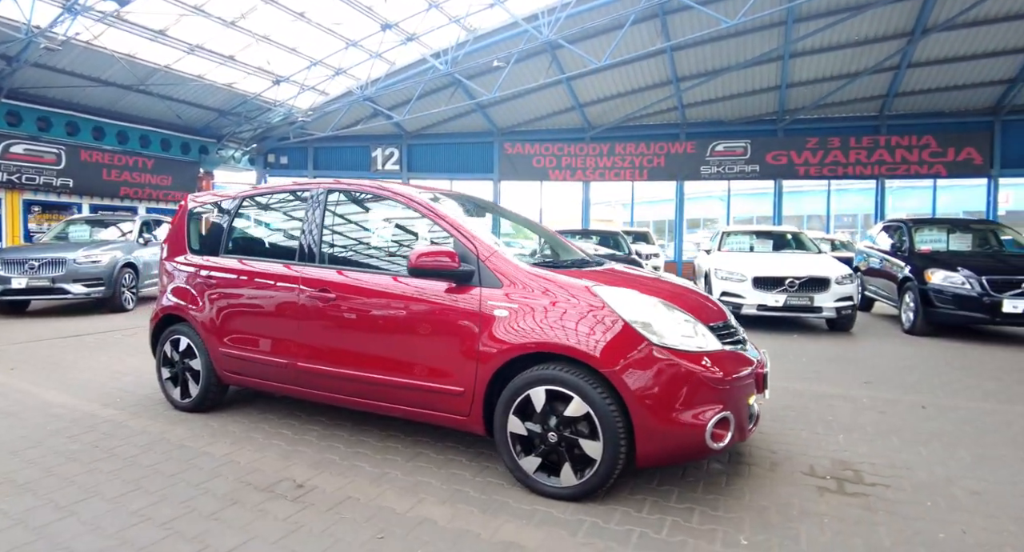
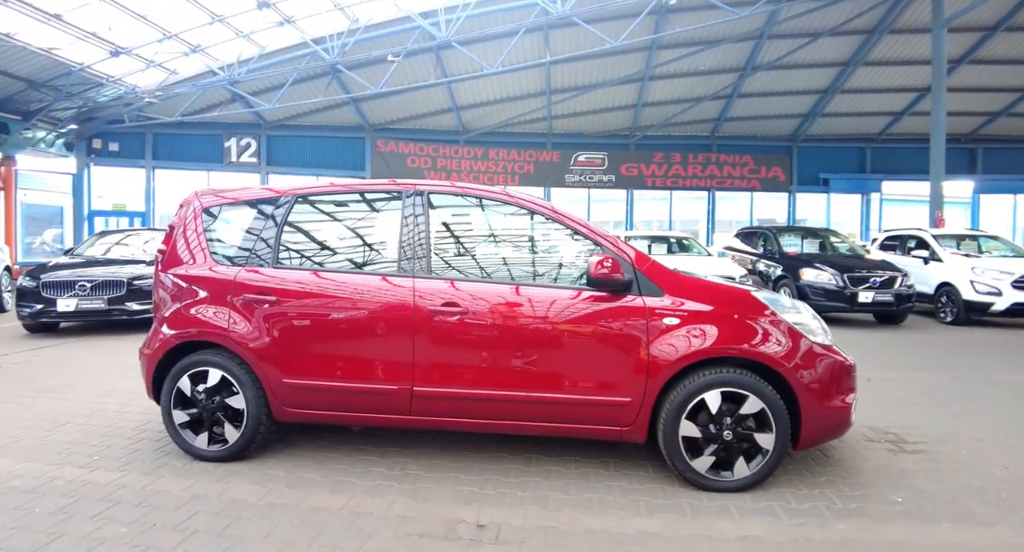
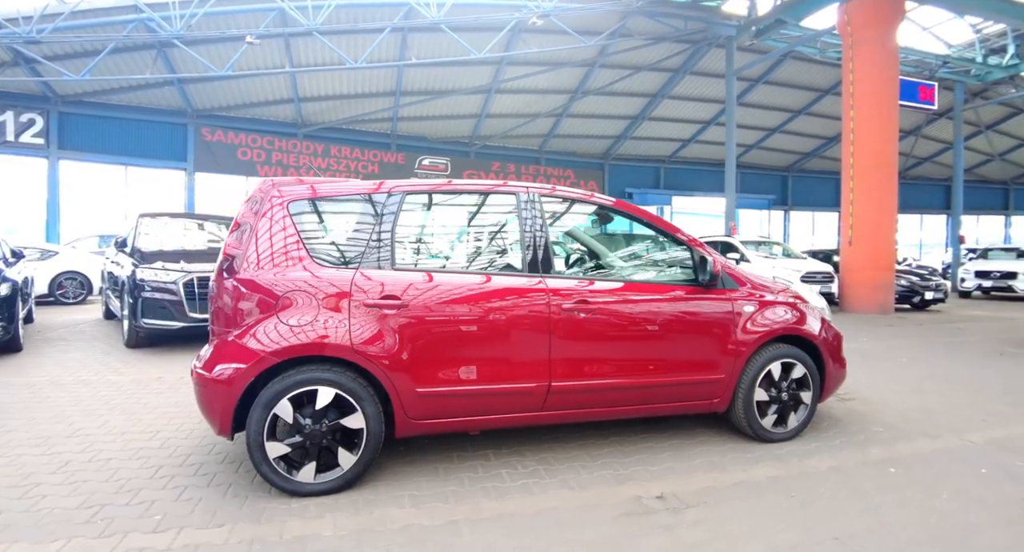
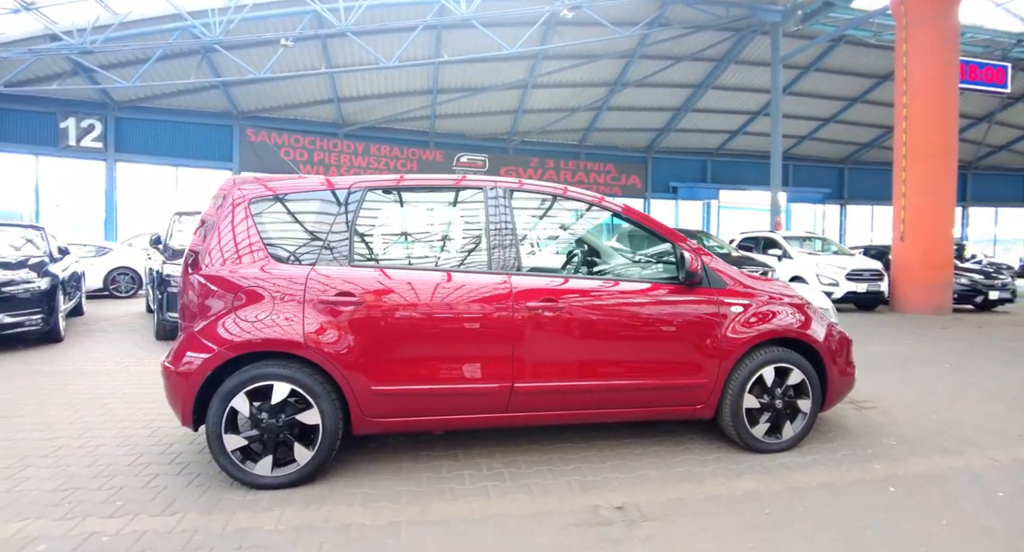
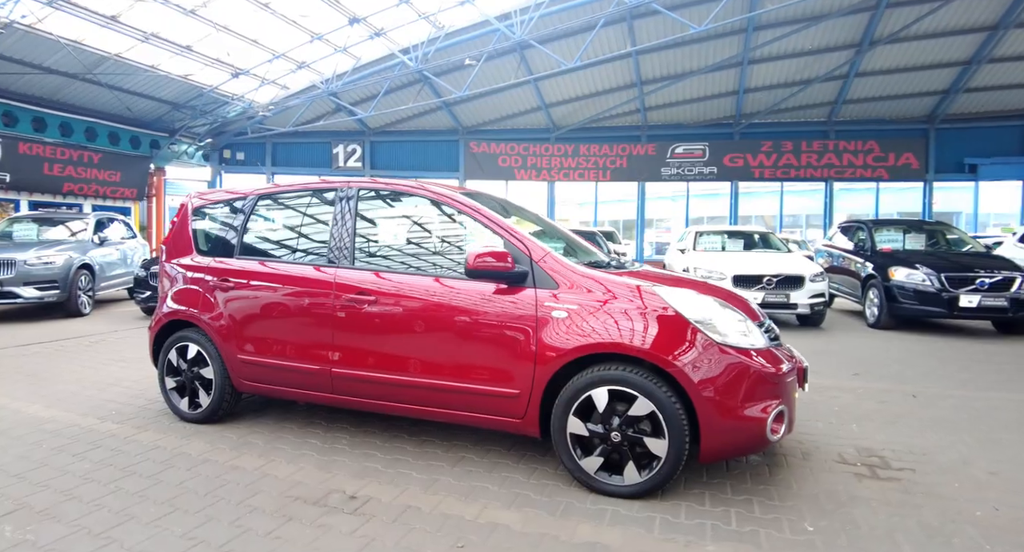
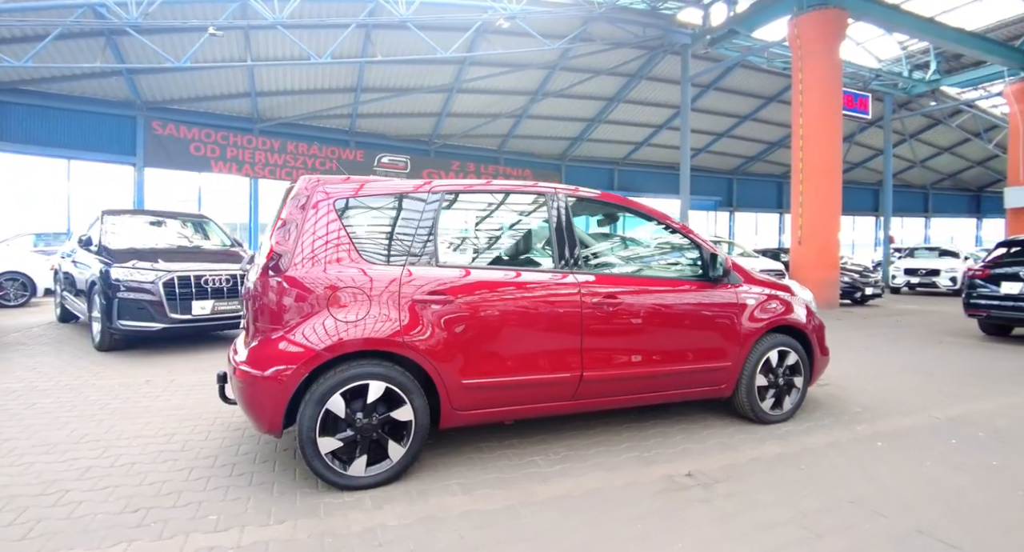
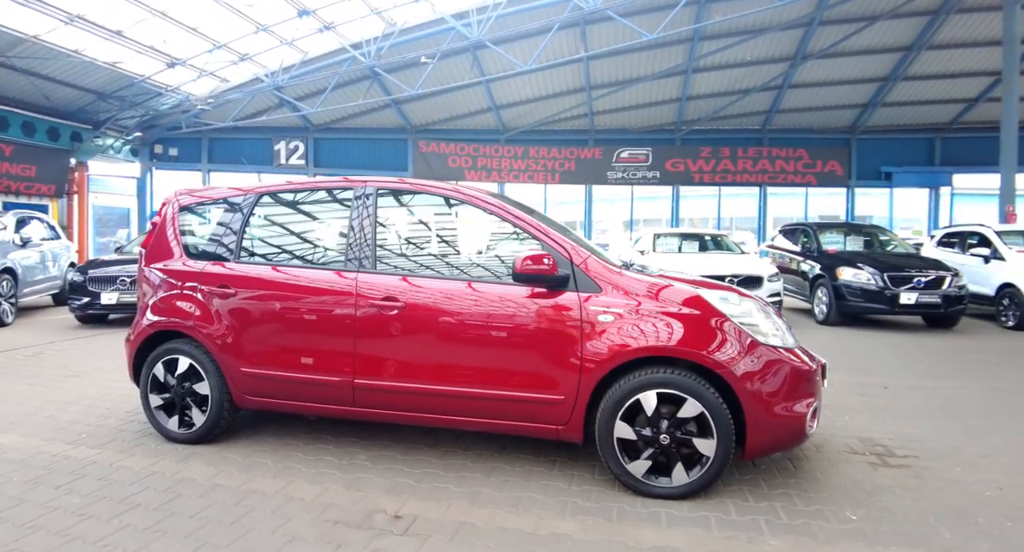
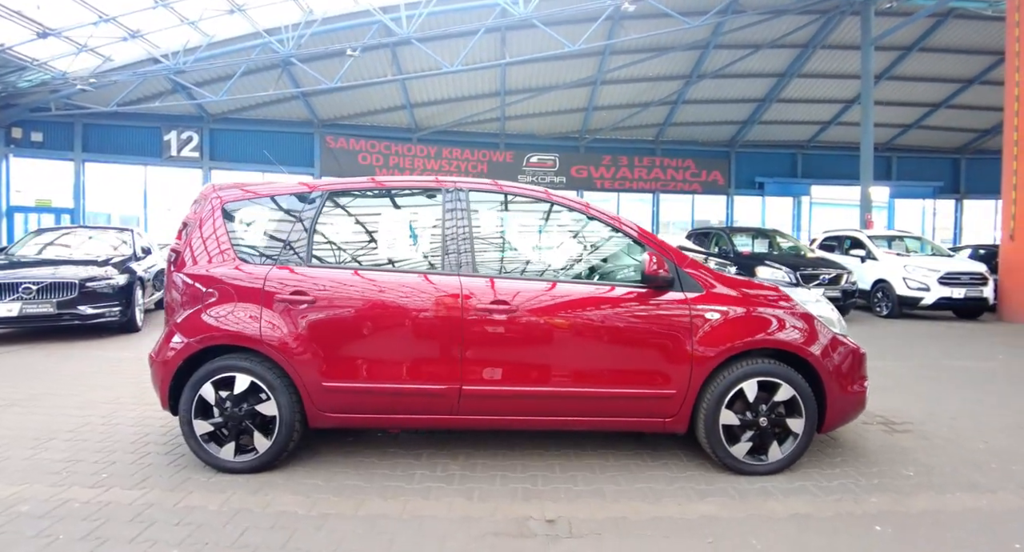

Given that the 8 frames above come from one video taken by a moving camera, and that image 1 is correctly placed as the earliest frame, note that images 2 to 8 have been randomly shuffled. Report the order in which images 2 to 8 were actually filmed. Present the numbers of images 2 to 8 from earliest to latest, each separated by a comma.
5, 7, 2, 8, 4, 3, 6
